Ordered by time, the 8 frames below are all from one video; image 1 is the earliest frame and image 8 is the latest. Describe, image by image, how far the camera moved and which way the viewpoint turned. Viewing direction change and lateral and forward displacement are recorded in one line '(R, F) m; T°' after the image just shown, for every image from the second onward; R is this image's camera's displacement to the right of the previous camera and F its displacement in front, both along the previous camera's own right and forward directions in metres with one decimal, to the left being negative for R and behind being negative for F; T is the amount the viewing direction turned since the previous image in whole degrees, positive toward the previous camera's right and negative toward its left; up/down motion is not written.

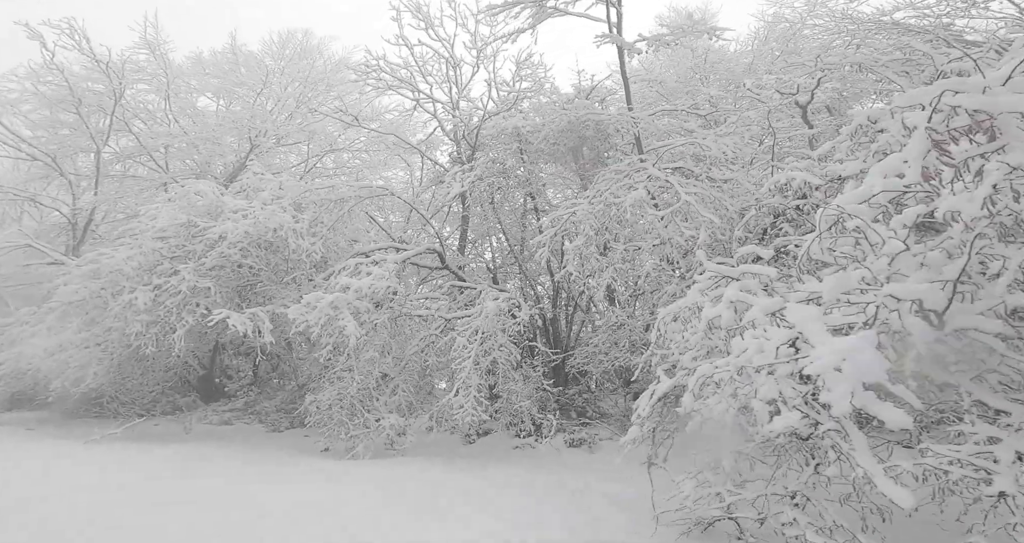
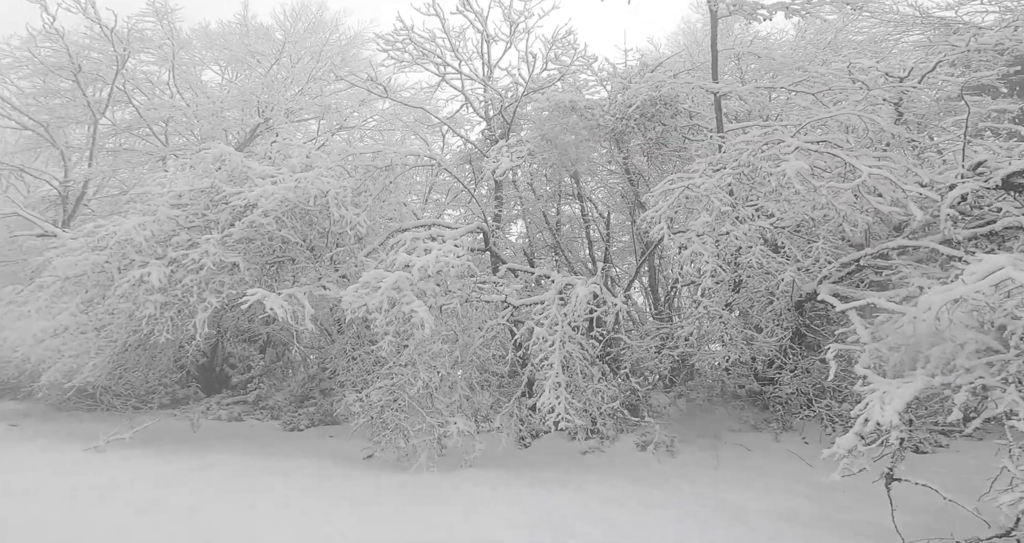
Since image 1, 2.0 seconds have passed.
(-1.0, +1.2) m; +1°
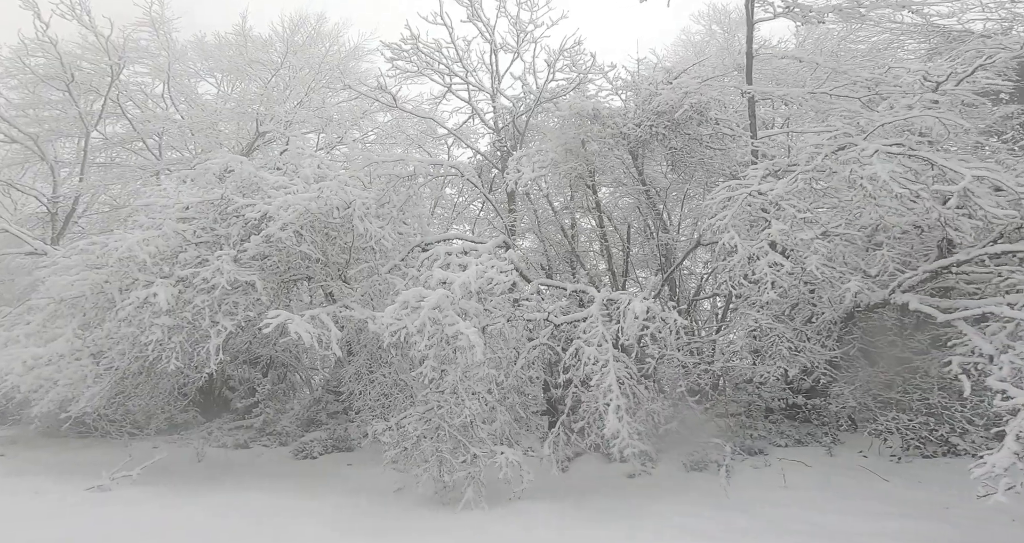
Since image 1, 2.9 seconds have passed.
(-0.5, +0.5) m; +1°
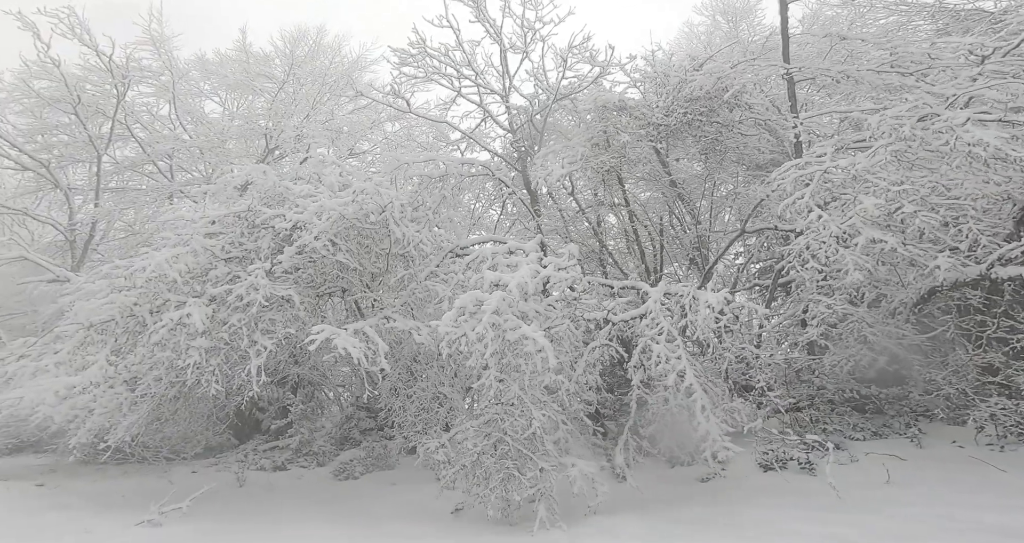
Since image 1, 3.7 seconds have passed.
(-0.4, +0.4) m; 0°
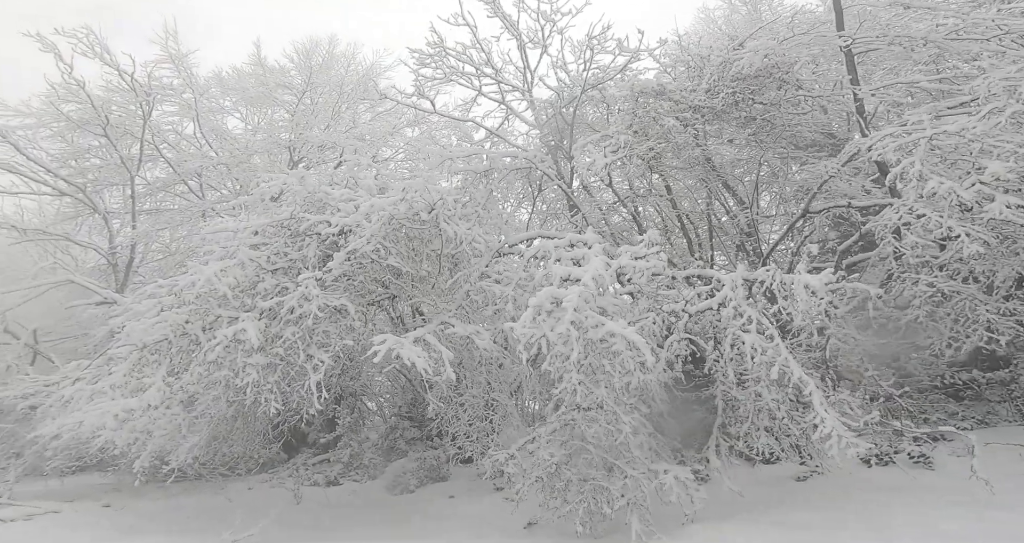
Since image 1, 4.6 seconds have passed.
(-0.4, +0.3) m; -1°
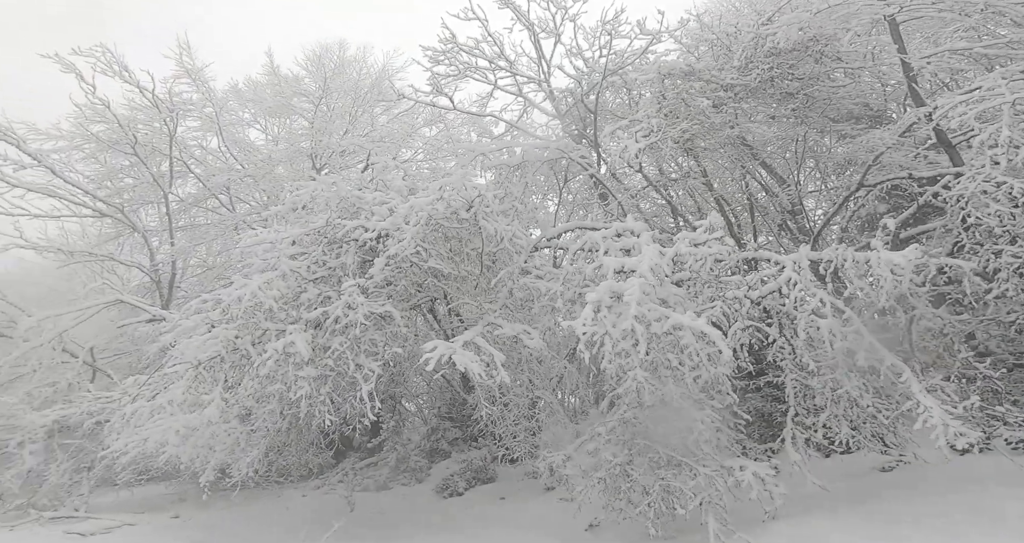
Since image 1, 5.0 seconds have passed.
(-0.2, +0.2) m; -2°
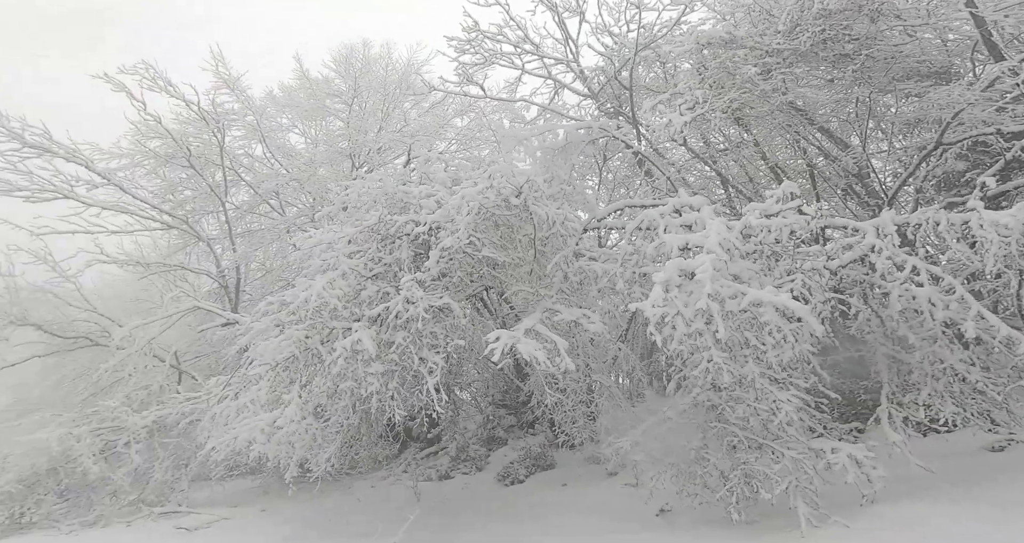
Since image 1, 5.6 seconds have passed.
(-0.2, 0.0) m; -3°
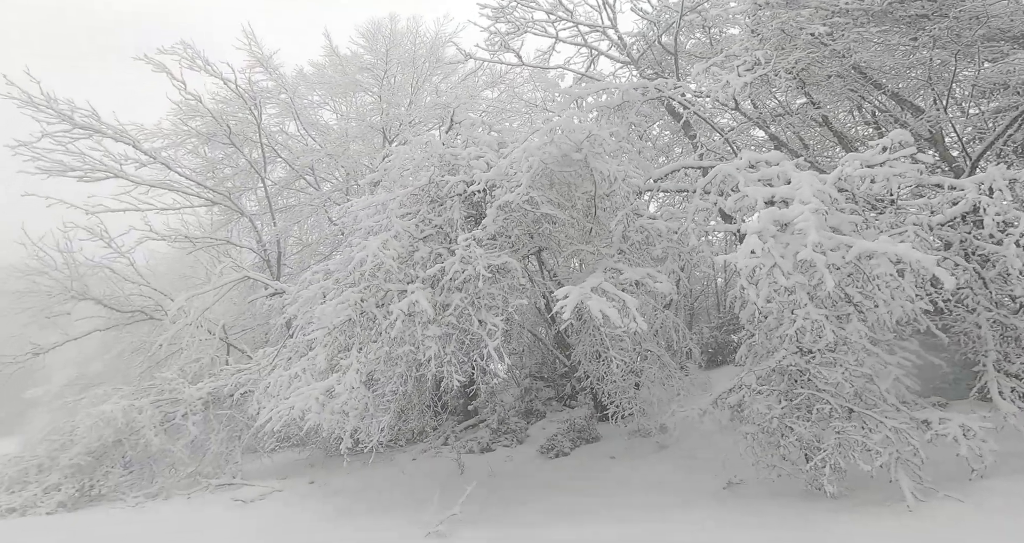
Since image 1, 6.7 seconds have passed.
(-0.2, +0.2) m; -3°
